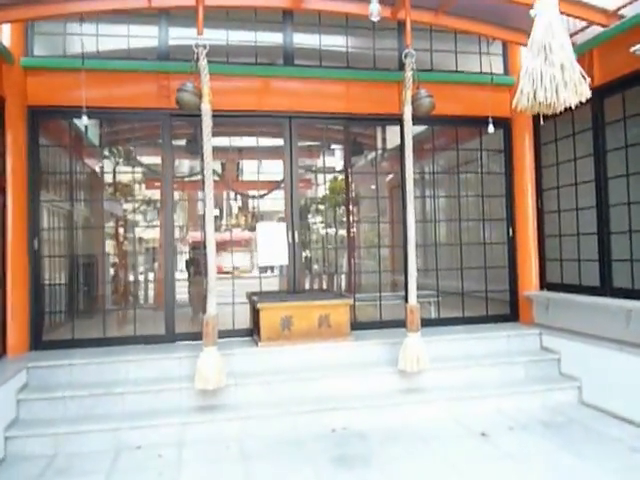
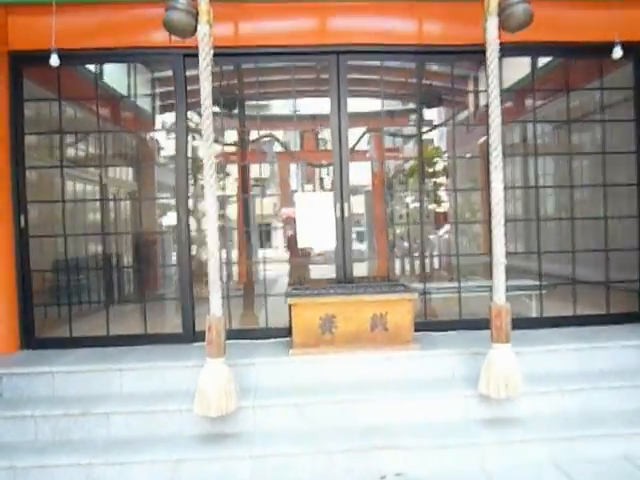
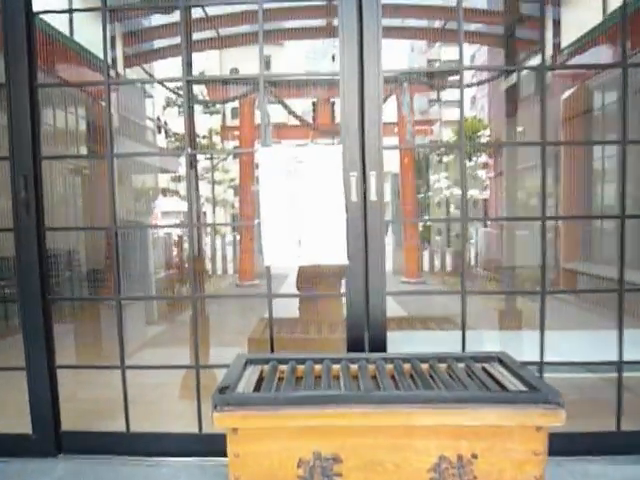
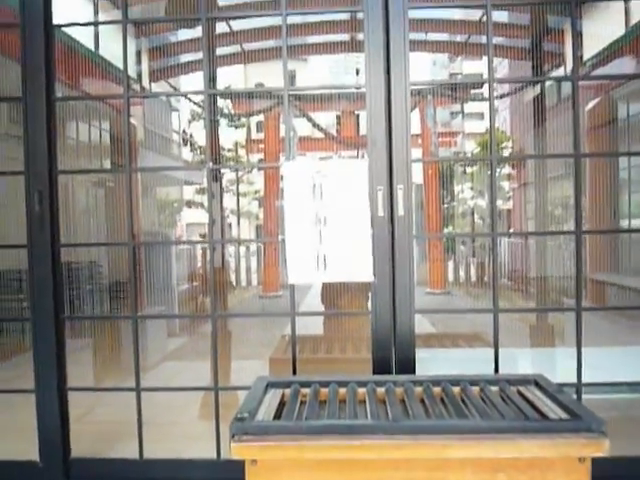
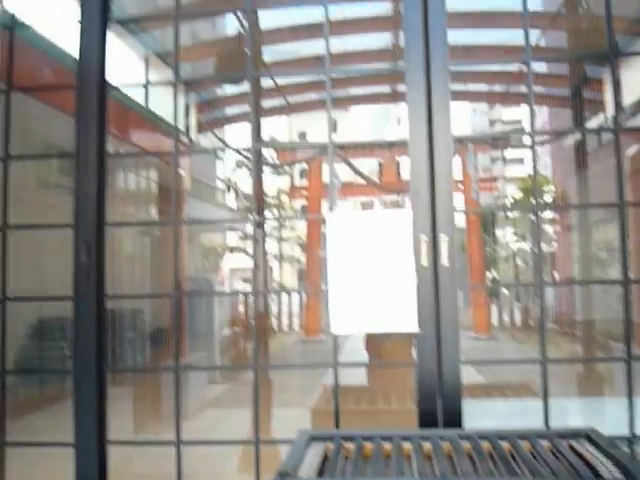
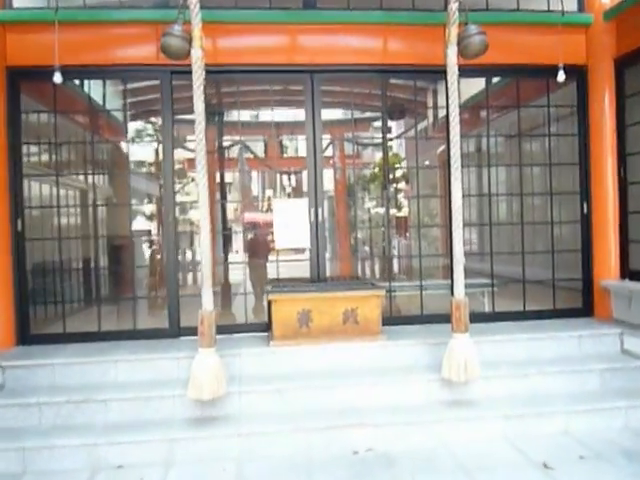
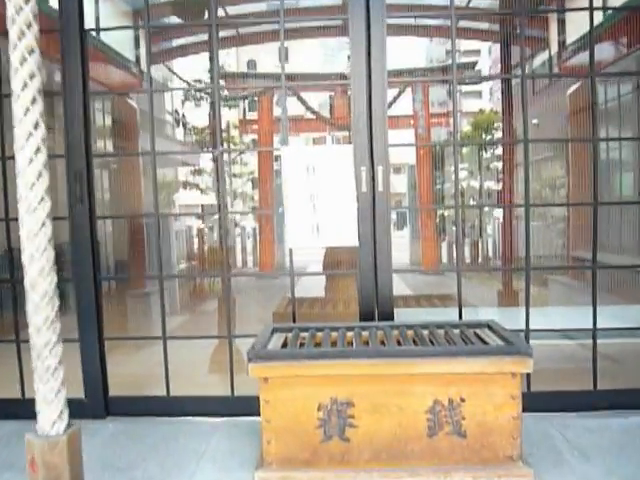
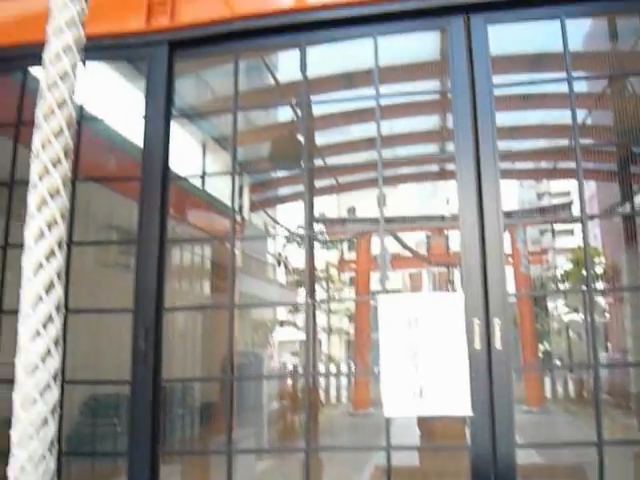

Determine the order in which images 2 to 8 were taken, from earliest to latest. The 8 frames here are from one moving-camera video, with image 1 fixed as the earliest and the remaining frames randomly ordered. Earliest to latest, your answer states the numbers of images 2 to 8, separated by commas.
6, 2, 7, 3, 4, 5, 8
